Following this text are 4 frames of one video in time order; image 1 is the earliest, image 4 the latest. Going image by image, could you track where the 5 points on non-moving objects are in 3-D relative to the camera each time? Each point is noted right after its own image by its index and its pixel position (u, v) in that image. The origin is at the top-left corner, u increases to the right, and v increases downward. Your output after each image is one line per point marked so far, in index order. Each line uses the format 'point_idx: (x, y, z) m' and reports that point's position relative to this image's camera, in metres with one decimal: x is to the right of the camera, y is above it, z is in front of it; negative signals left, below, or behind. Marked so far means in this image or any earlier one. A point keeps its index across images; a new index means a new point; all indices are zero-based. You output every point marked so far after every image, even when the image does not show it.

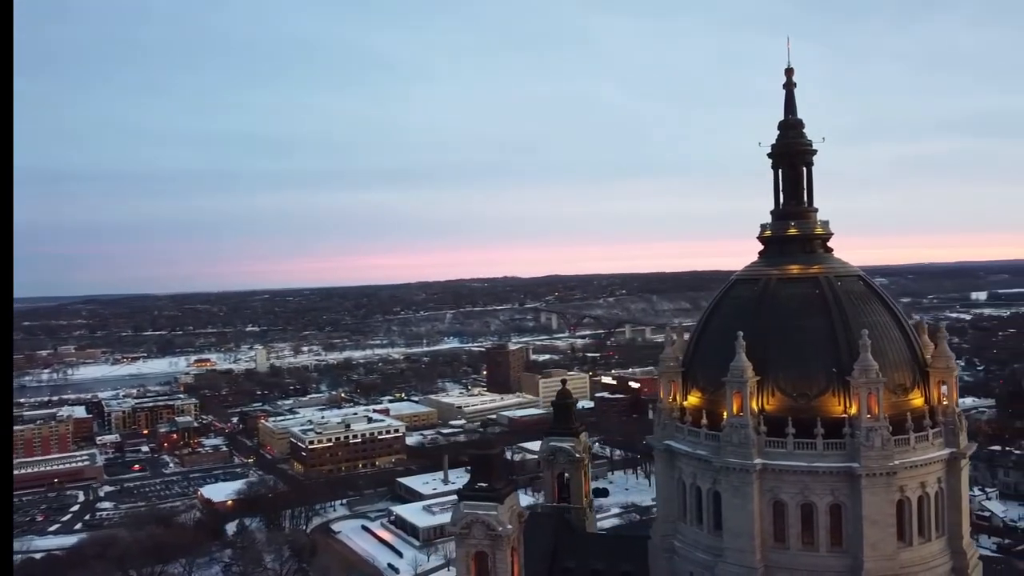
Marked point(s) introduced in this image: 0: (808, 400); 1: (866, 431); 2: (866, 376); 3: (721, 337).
0: (+6.2, -2.4, +16.8) m
1: (+7.1, -2.9, +16.0) m
2: (+7.1, -1.8, +16.1) m
3: (+4.8, -1.1, +18.4) m
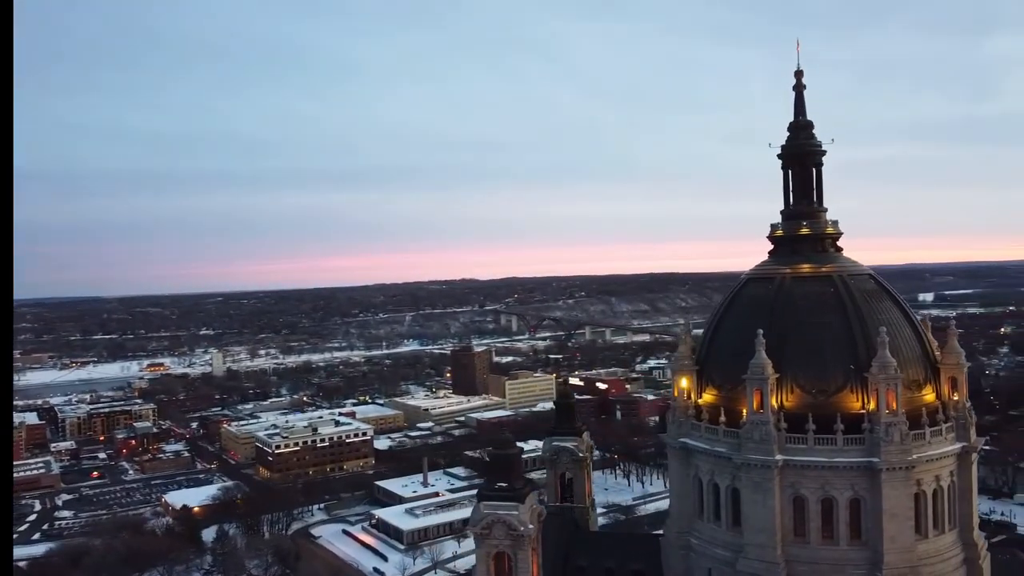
0: (+6.7, -2.3, +17.1) m
1: (+7.6, -2.8, +16.3) m
2: (+7.7, -1.7, +16.4) m
3: (+5.3, -1.1, +18.6) m
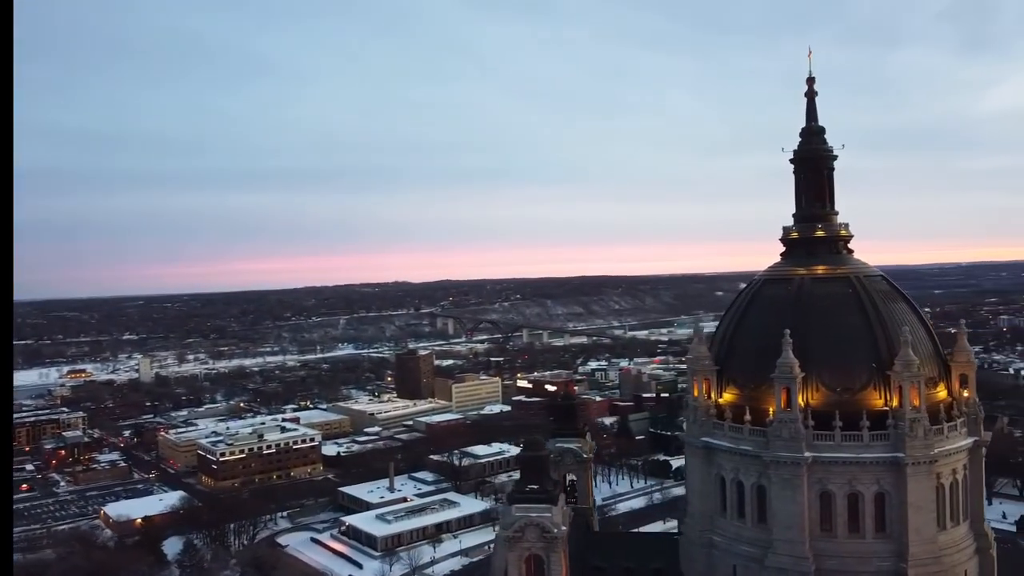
0: (+7.4, -2.3, +17.6) m
1: (+8.4, -2.8, +16.9) m
2: (+8.4, -1.8, +17.0) m
3: (+5.9, -1.1, +18.9) m
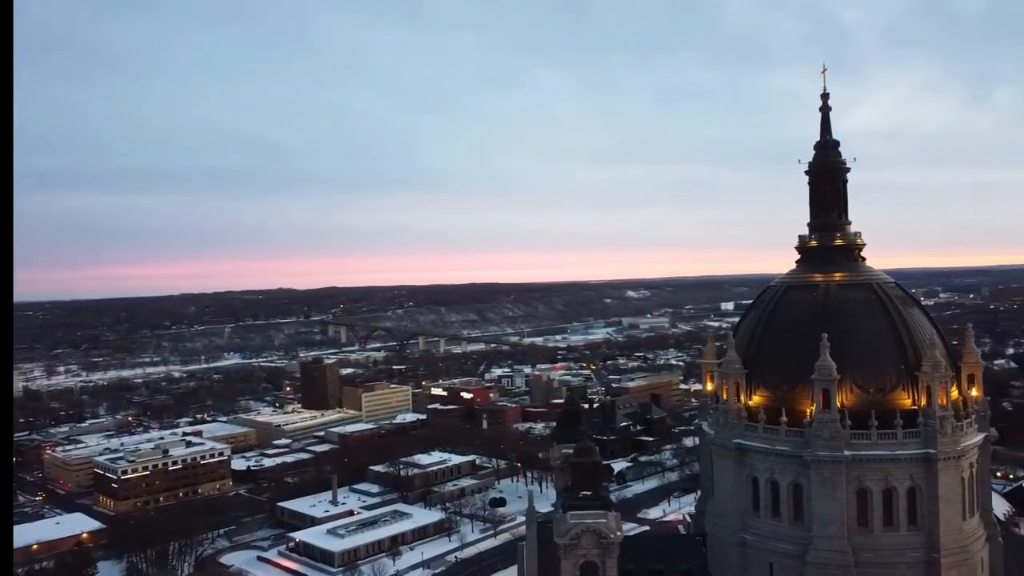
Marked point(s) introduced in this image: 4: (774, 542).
0: (+8.6, -2.5, +18.6) m
1: (+9.6, -3.0, +18.0) m
2: (+9.6, -1.9, +18.1) m
3: (+6.8, -1.3, +19.7) m
4: (+6.2, -6.0, +19.0) m
